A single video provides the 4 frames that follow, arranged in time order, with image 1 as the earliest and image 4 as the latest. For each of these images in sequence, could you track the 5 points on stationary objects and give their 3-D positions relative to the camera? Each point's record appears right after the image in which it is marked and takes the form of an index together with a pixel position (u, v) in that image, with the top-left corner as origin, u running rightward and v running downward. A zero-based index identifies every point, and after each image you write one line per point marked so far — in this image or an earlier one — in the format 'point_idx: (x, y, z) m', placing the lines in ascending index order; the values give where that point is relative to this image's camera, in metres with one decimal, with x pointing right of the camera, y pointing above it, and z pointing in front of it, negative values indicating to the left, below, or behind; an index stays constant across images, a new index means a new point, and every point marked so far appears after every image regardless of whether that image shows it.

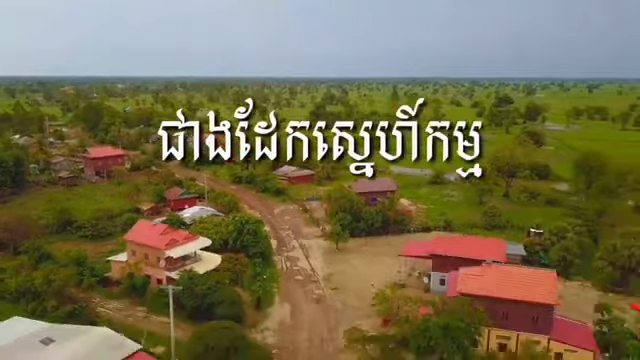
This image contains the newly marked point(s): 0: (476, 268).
0: (+5.4, -3.1, +17.9) m
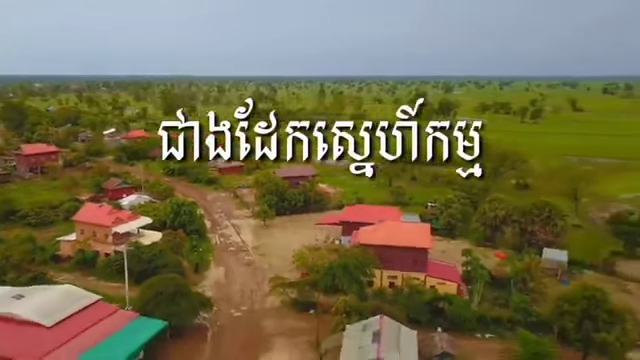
0: (+2.3, -2.1, +22.6) m
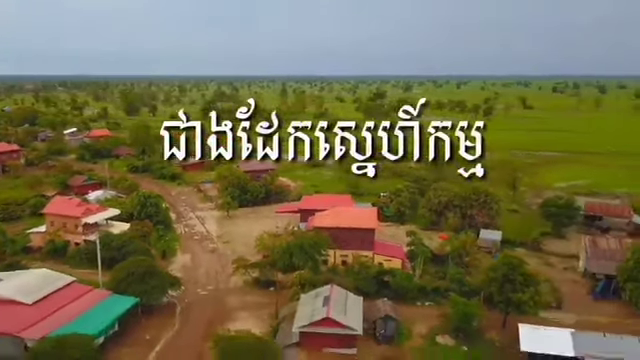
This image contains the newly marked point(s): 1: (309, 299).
0: (+0.3, -1.6, +24.9) m
1: (-0.4, -4.1, +17.8) m
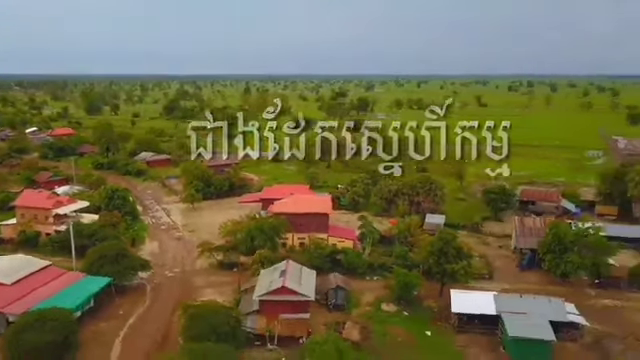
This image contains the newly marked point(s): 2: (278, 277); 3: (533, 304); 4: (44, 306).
0: (-1.8, -1.1, +27.1) m
1: (-2.0, -3.6, +20.0) m
2: (-1.6, -3.6, +19.3) m
3: (+7.7, -4.5, +18.8) m
4: (-9.9, -4.5, +18.6) m
